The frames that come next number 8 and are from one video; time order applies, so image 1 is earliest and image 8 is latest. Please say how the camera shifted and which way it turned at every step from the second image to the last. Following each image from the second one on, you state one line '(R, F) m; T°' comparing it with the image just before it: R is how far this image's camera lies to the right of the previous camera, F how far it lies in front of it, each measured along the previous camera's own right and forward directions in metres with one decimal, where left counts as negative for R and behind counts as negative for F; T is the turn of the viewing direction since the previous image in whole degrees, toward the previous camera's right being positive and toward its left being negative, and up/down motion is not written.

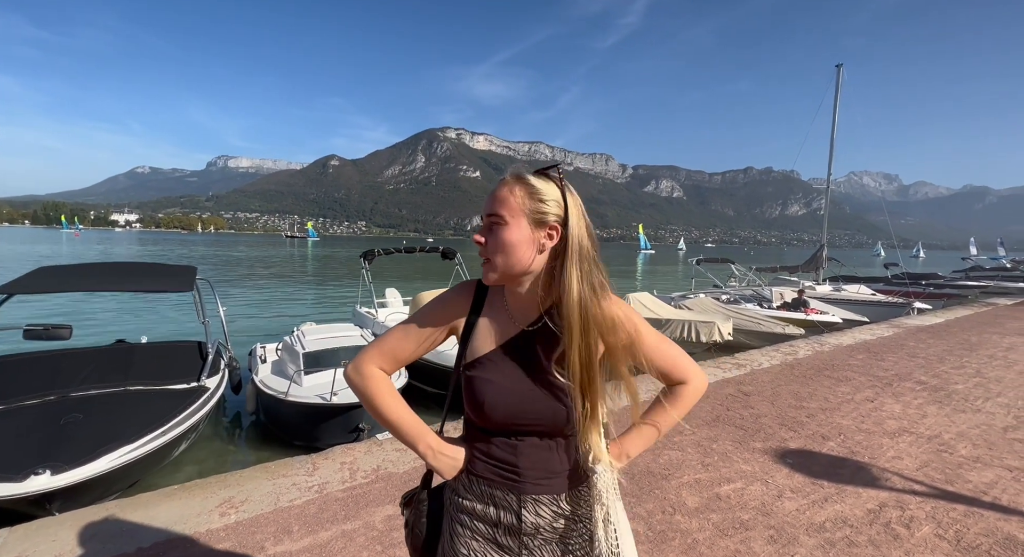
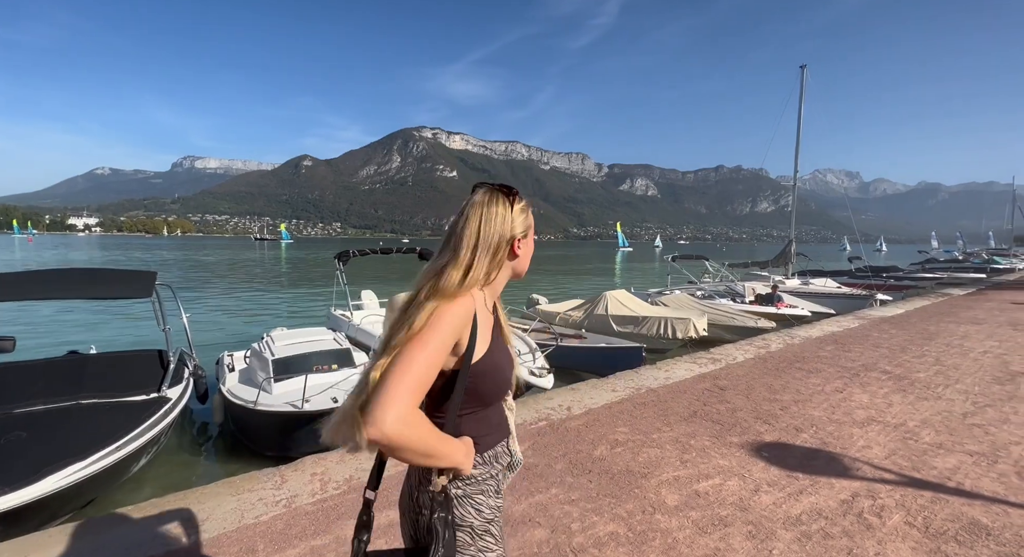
(0.0, +0.1) m; +3°
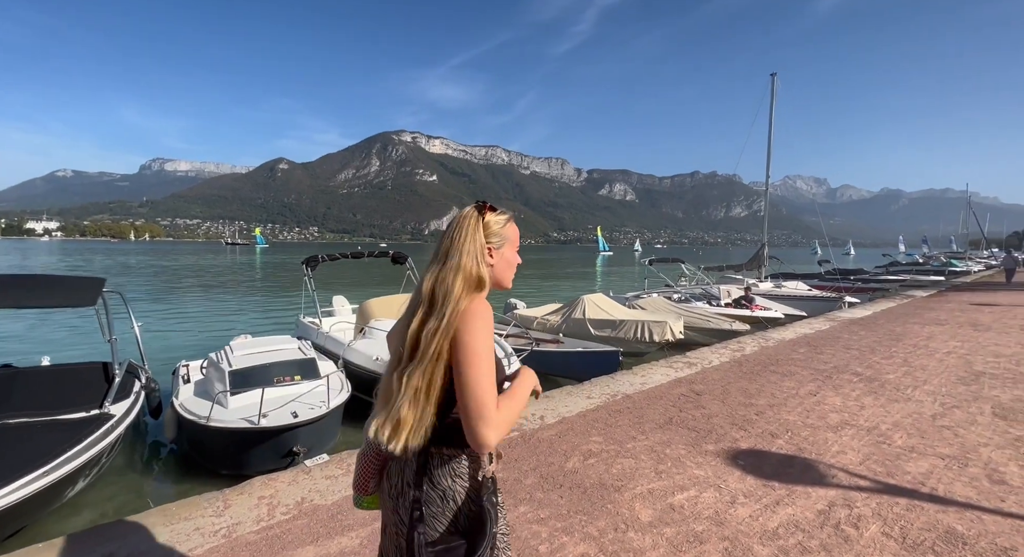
(+0.1, +0.2) m; +2°
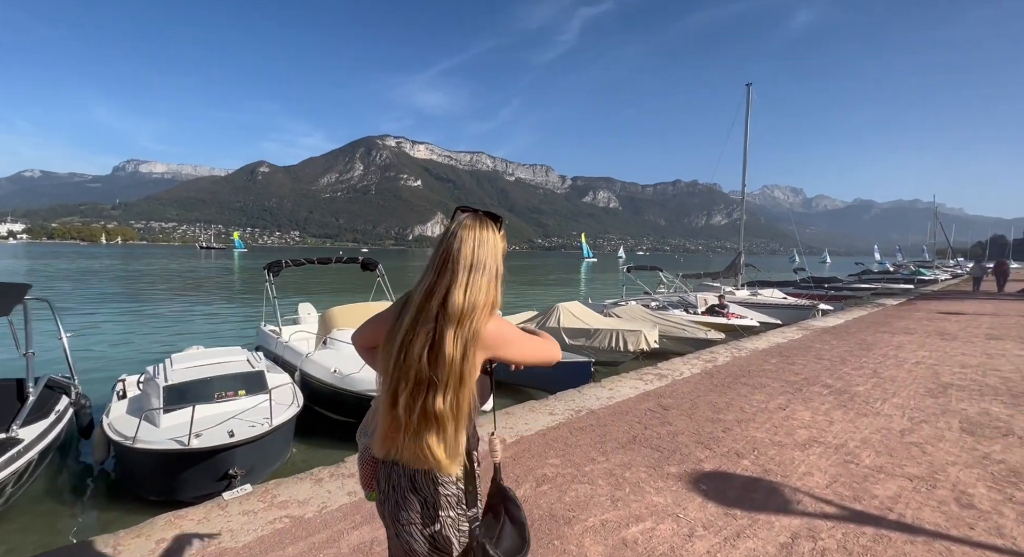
(+0.3, +0.3) m; +2°
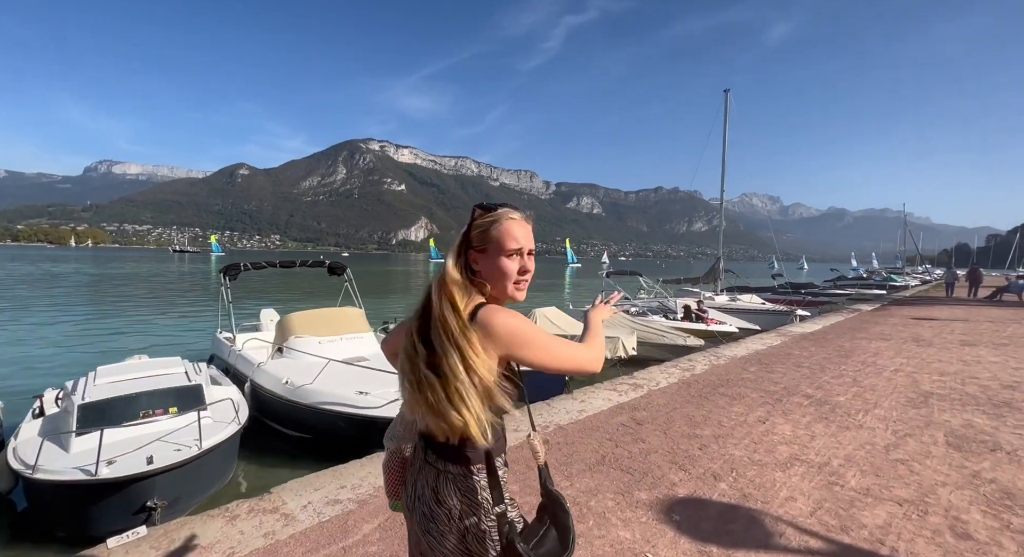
(+0.2, +0.5) m; +2°
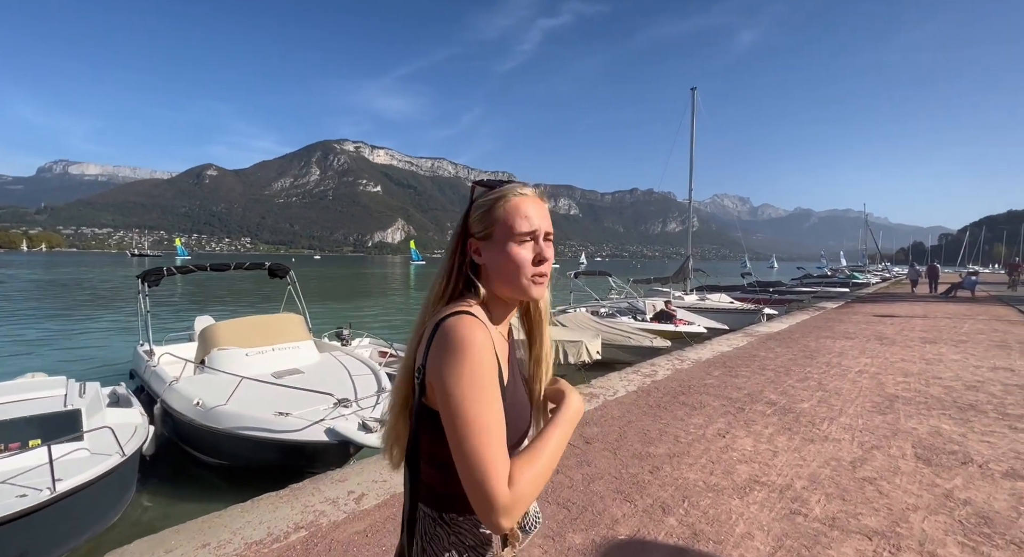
(+0.5, +0.6) m; +3°
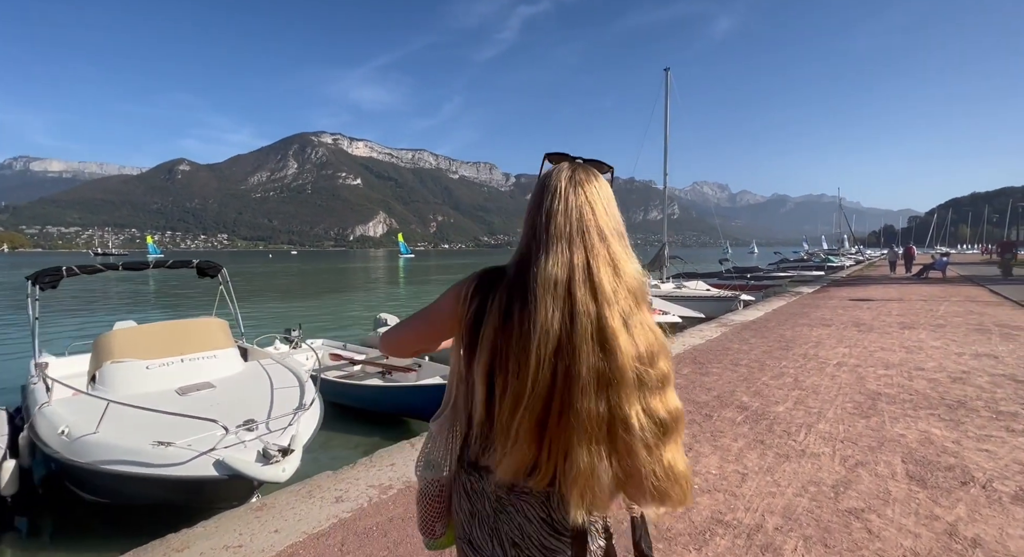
(+0.6, +1.0) m; +2°
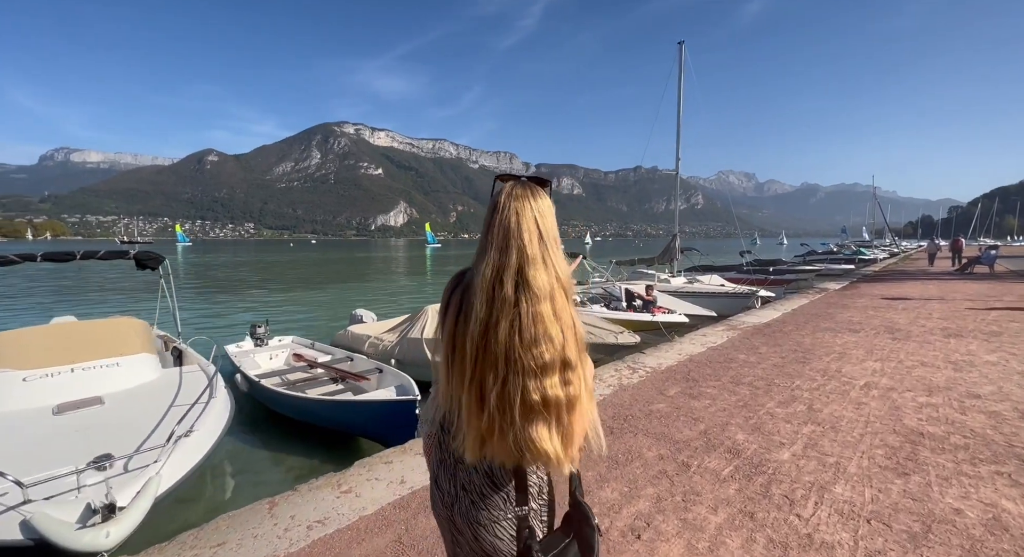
(+1.0, +1.5) m; -2°
